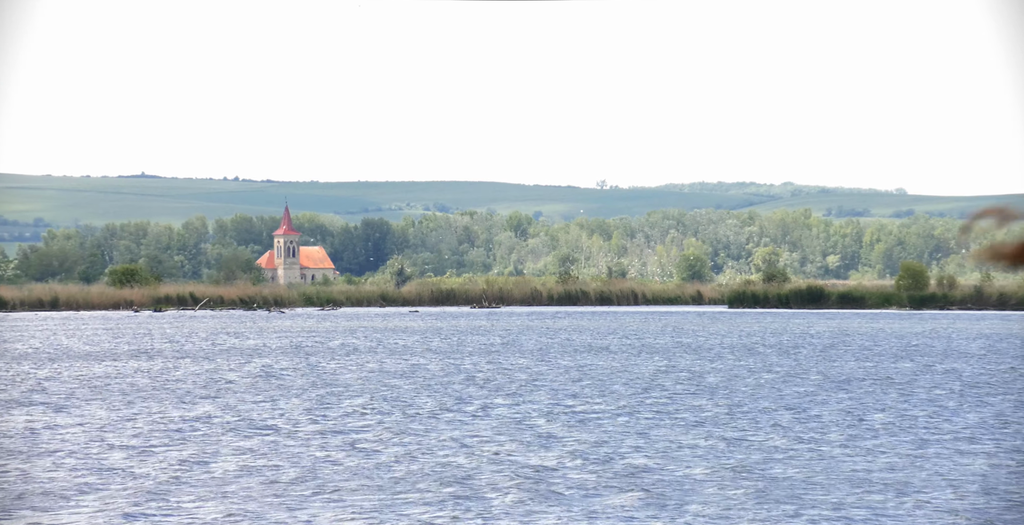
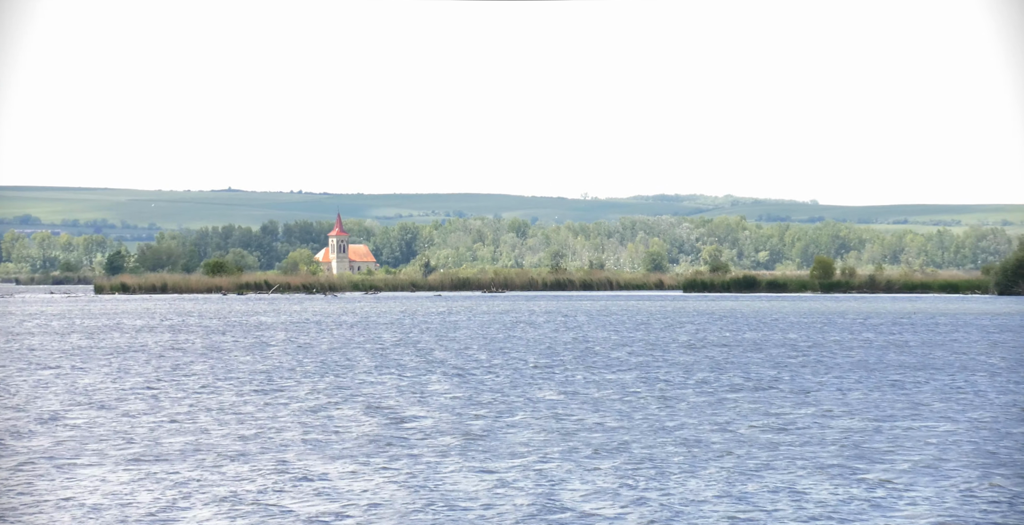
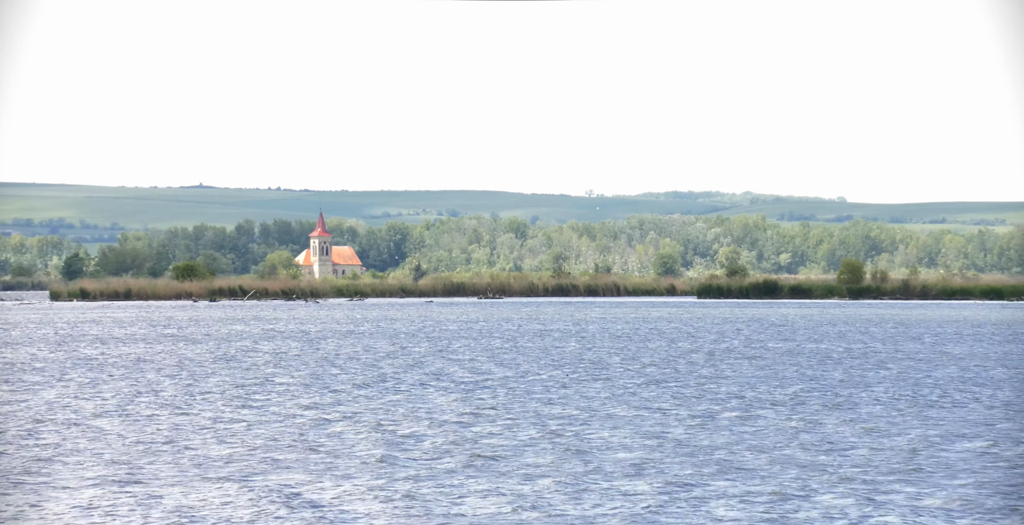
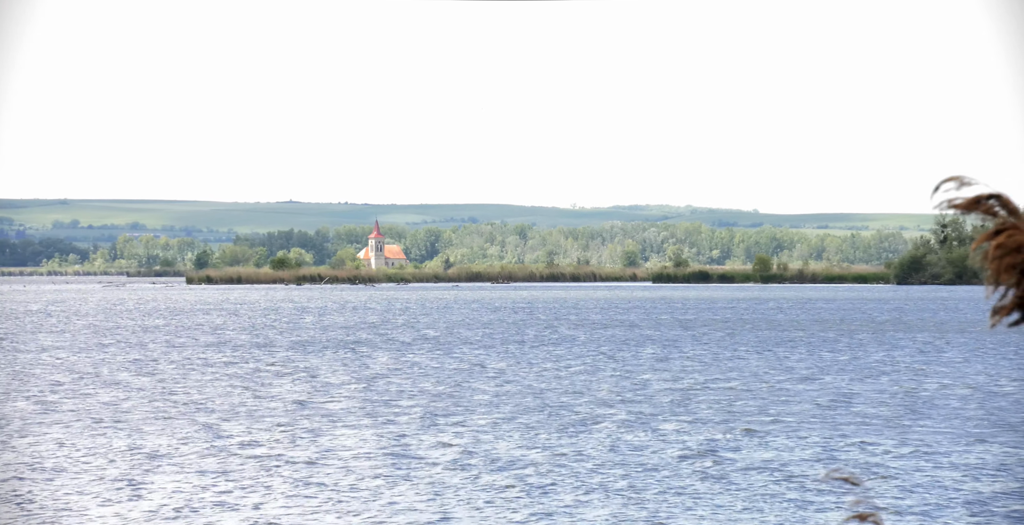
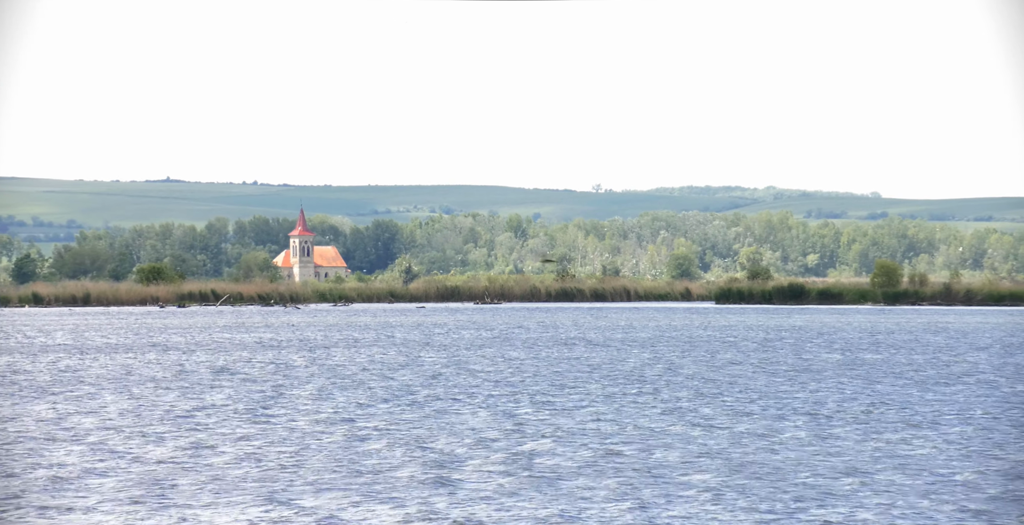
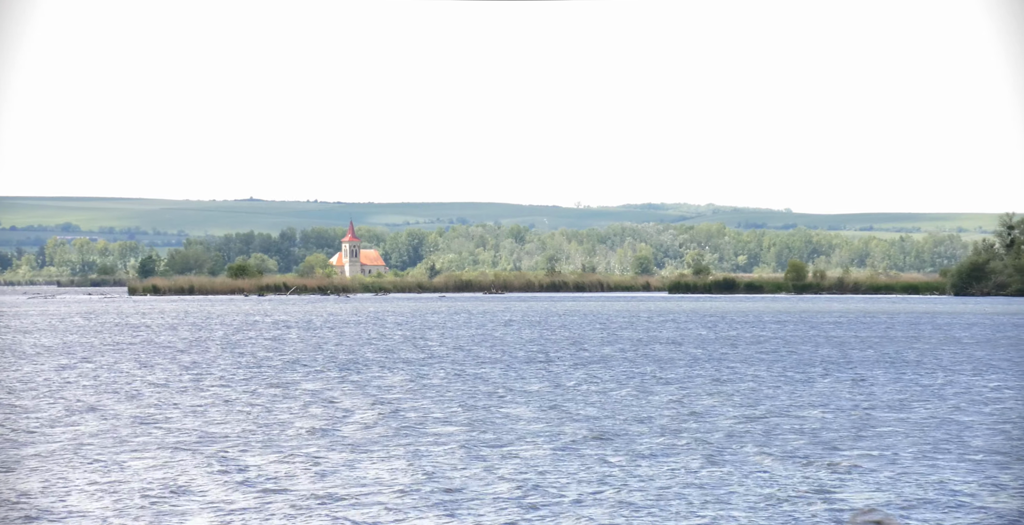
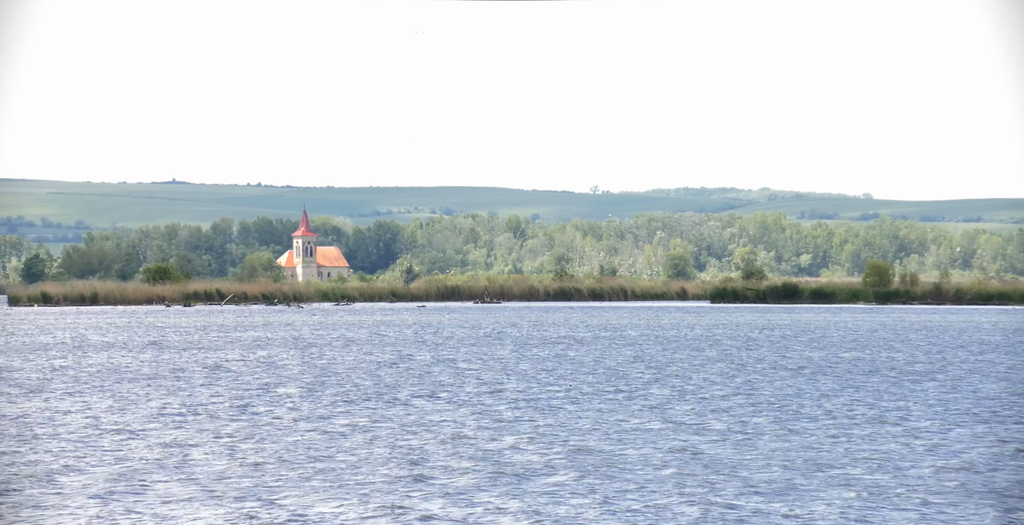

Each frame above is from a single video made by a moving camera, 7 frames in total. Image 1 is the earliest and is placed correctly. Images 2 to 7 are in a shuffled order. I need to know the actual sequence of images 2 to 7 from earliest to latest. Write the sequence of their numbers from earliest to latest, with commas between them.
5, 7, 3, 2, 6, 4
